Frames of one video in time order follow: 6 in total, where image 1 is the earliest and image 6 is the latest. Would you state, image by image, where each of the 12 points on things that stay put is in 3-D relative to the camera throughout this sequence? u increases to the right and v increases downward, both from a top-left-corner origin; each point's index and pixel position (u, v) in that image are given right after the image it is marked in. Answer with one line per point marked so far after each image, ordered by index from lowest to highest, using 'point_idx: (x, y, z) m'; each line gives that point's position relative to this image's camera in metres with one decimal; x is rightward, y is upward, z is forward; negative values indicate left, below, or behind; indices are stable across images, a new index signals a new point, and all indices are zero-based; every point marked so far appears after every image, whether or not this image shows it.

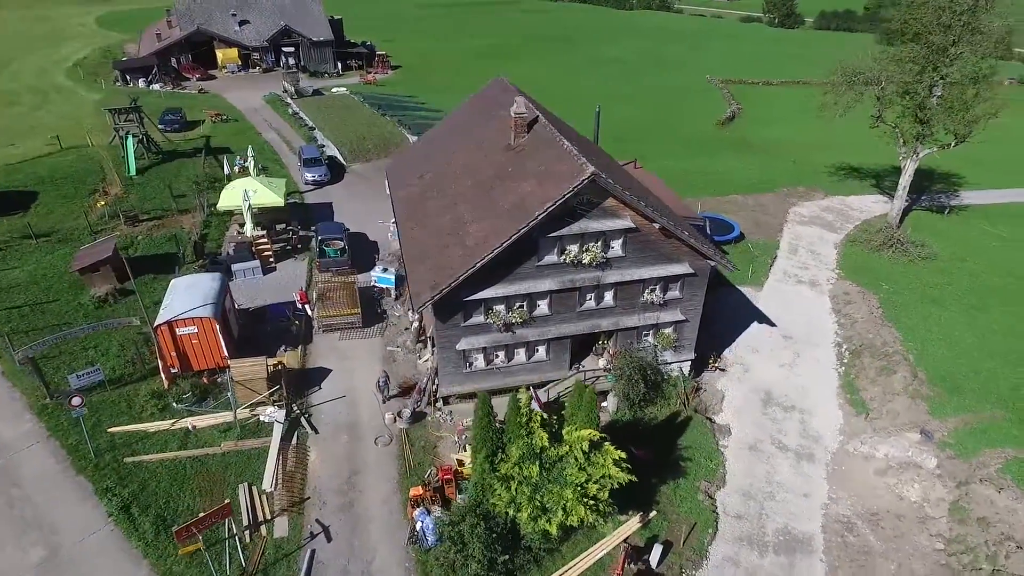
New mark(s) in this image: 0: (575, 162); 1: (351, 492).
0: (+2.0, +4.0, +19.6) m
1: (-4.9, -6.3, +19.0) m
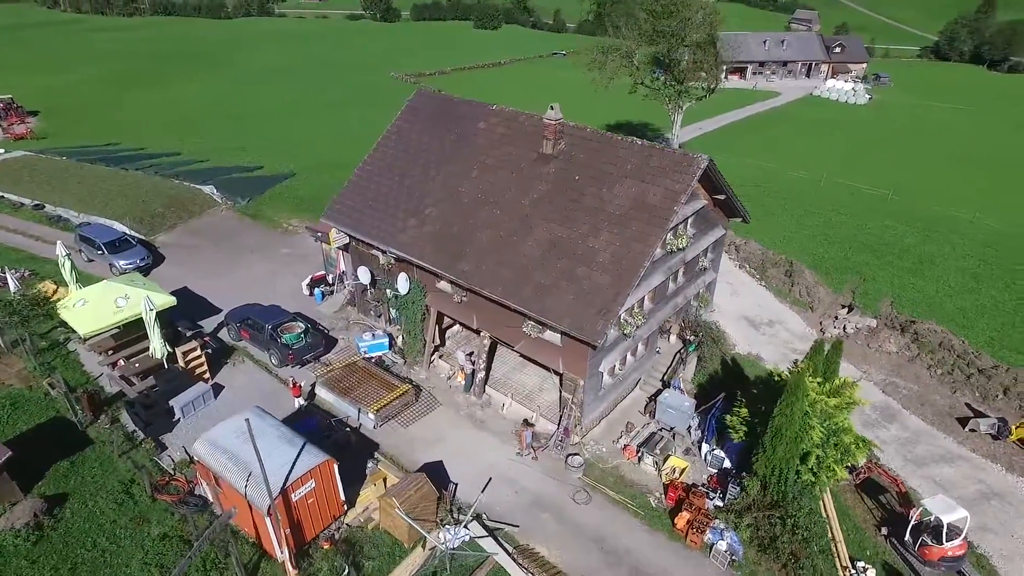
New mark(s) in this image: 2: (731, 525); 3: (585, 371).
0: (+5.1, +4.3, +20.1) m
1: (+3.0, -7.4, +17.0) m
2: (+6.2, -6.7, +17.5) m
3: (+2.3, -2.7, +19.8) m
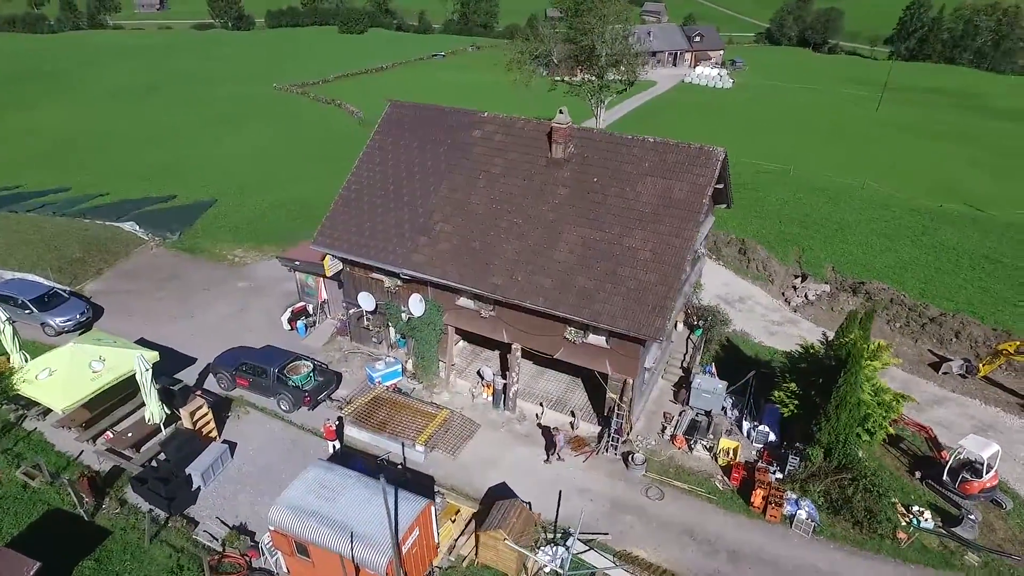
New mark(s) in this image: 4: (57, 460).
0: (+5.8, +4.6, +20.8) m
1: (+5.7, -7.2, +17.4) m
2: (+8.7, -6.2, +18.5) m
3: (+4.0, -2.6, +19.9) m
4: (-14.1, -5.5, +19.4) m
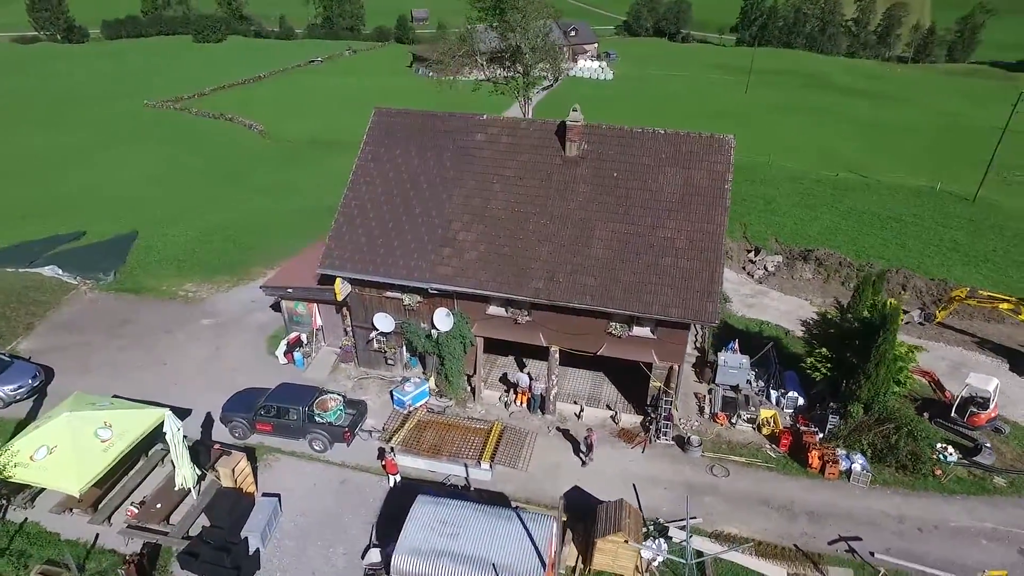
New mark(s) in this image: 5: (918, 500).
0: (+6.5, +5.2, +21.5) m
1: (+8.3, -6.6, +18.3) m
2: (+10.9, -5.2, +19.9) m
3: (+5.6, -2.2, +20.5) m
4: (-11.6, -7.1, +16.6) m
5: (+12.3, -6.4, +18.7) m
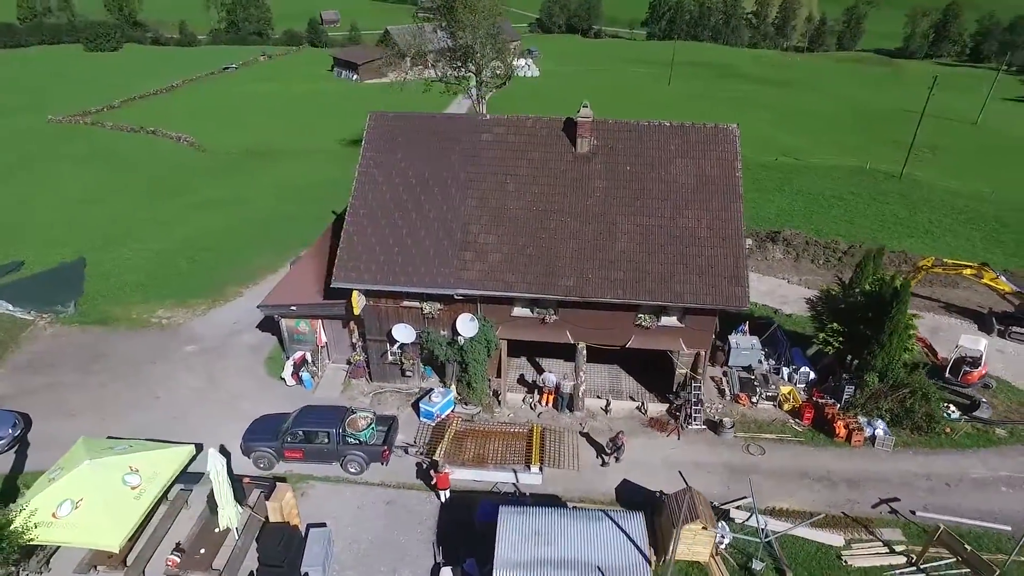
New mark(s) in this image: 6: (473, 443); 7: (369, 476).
0: (+6.8, +5.7, +22.1) m
1: (+9.9, -5.9, +19.2) m
2: (+12.1, -4.4, +21.1) m
3: (+6.7, -1.8, +21.0) m
4: (-9.6, -7.9, +15.0) m
5: (+13.8, -5.5, +20.0) m
6: (-1.3, -5.0, +19.8) m
7: (-4.5, -5.9, +19.4) m
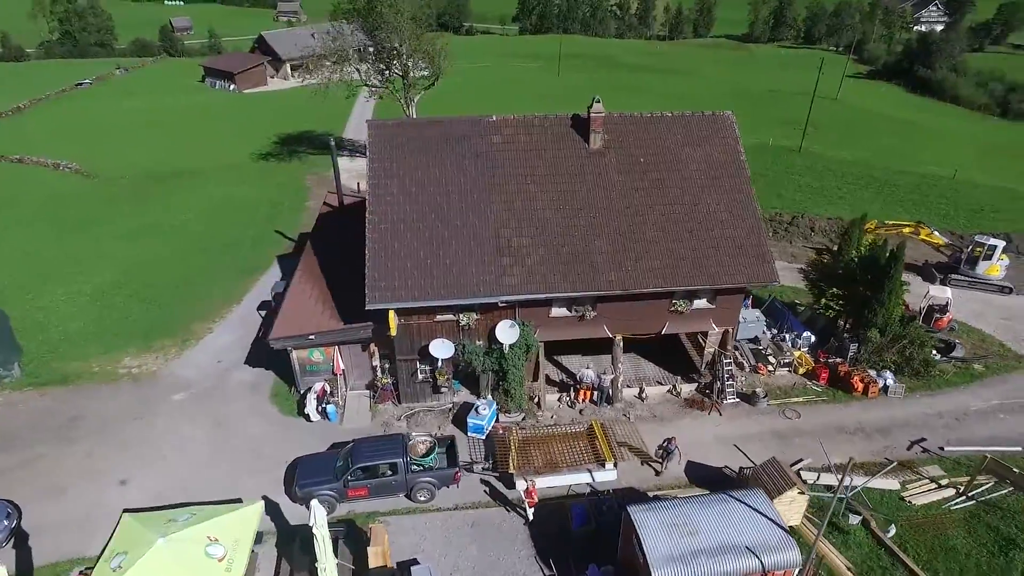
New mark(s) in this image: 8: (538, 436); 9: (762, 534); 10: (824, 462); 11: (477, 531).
0: (+7.1, +6.3, +23.0) m
1: (+11.9, -4.8, +20.9) m
2: (+13.6, -3.1, +23.2) m
3: (+8.0, -1.1, +22.0) m
4: (-6.1, -8.9, +13.3) m
5: (+15.5, -3.9, +22.4) m
6: (+0.8, -5.1, +19.5) m
7: (-2.1, -6.4, +18.5) m
8: (+0.8, -4.8, +20.1) m
9: (+5.5, -5.5, +13.9) m
10: (+9.9, -5.5, +19.6) m
11: (-1.0, -6.9, +17.4) m
